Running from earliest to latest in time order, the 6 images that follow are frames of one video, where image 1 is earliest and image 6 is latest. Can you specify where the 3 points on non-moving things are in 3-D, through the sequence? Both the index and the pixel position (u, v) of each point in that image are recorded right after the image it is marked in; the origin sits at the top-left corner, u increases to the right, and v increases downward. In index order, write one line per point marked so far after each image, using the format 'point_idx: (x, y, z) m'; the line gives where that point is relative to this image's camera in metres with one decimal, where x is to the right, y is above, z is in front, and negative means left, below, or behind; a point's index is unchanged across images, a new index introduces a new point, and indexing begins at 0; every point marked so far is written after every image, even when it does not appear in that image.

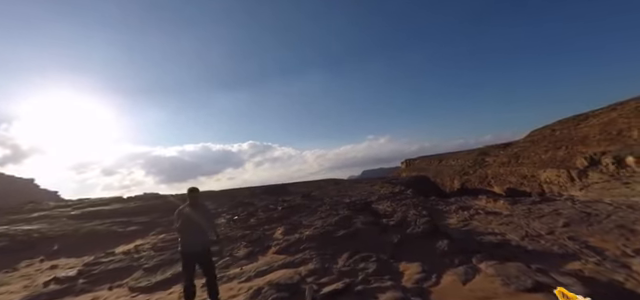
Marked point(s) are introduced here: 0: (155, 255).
0: (-6.9, -4.4, +10.9) m
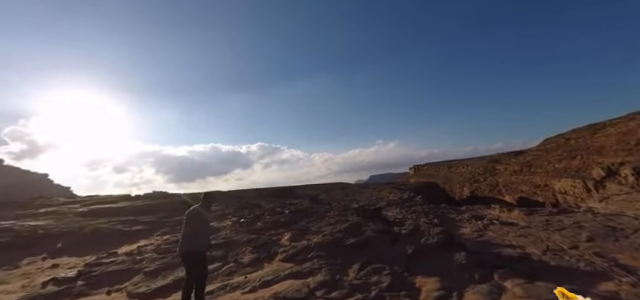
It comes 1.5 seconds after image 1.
0: (-6.6, -4.4, +10.4) m
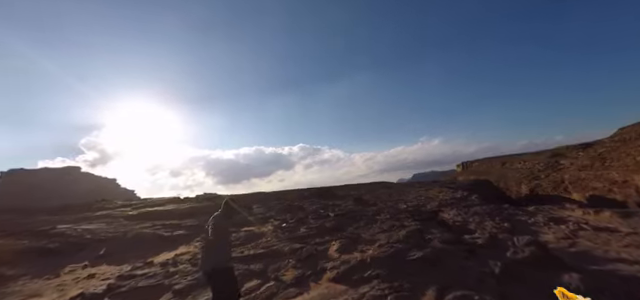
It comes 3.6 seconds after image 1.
0: (-4.6, -4.3, +9.2) m
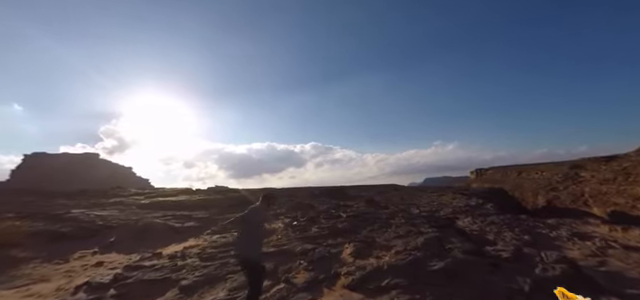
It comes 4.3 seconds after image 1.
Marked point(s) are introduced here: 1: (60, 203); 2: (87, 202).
0: (-4.1, -4.0, +8.8) m
1: (-19.8, -4.0, +19.8) m
2: (-17.8, -4.0, +19.9) m
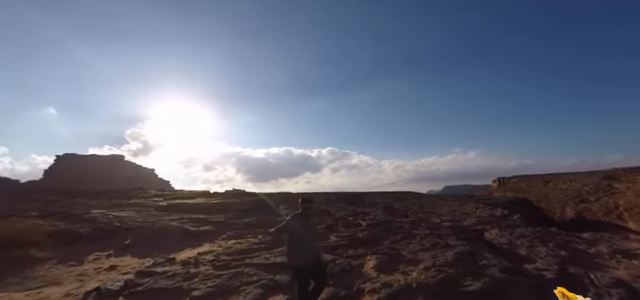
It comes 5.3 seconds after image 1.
0: (-3.5, -4.0, +8.3) m
1: (-18.4, -4.1, +20.2) m
2: (-16.4, -4.1, +20.2) m
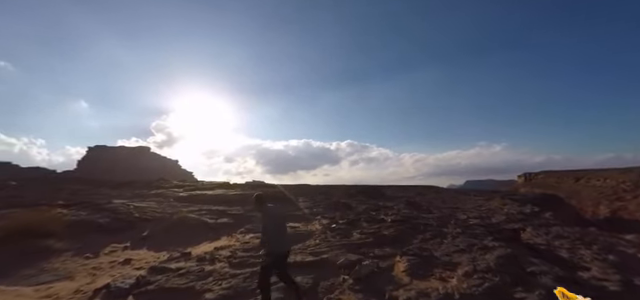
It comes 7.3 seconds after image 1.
0: (-2.8, -3.7, +7.6) m
1: (-16.8, -3.3, +20.6) m
2: (-14.8, -3.3, +20.4) m
